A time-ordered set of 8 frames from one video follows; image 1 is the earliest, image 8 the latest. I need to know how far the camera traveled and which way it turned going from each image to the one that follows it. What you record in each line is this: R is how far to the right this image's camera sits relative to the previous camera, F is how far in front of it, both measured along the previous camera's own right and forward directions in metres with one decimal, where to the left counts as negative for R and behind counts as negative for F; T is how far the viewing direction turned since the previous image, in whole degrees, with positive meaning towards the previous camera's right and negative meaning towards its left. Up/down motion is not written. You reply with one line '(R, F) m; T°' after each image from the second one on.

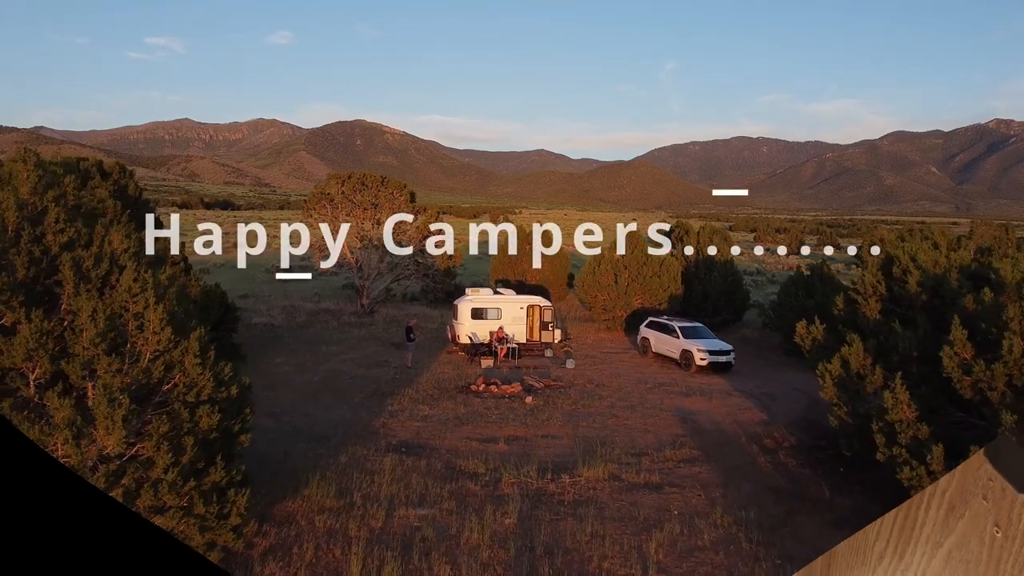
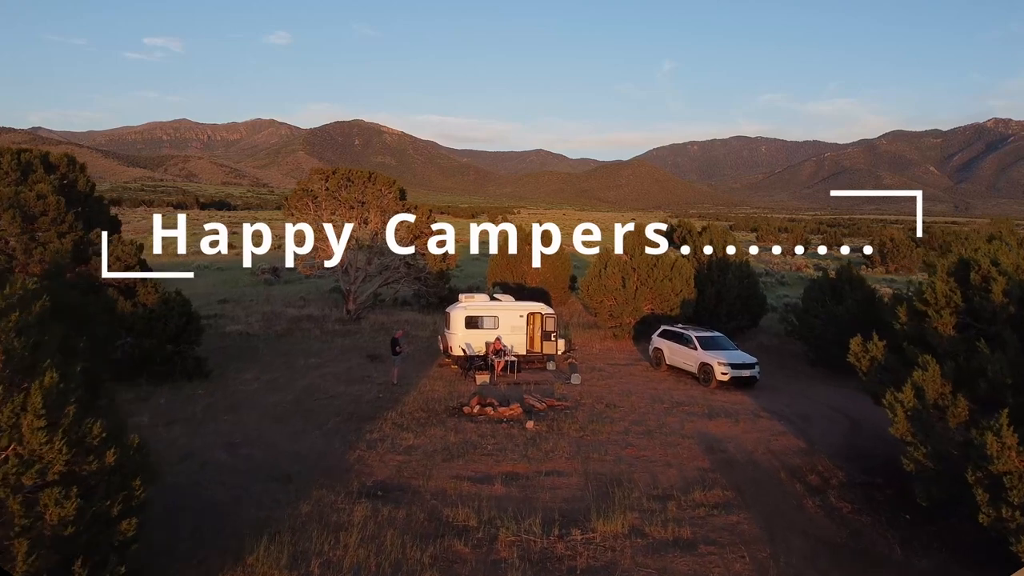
(0.0, +2.3) m; 0°
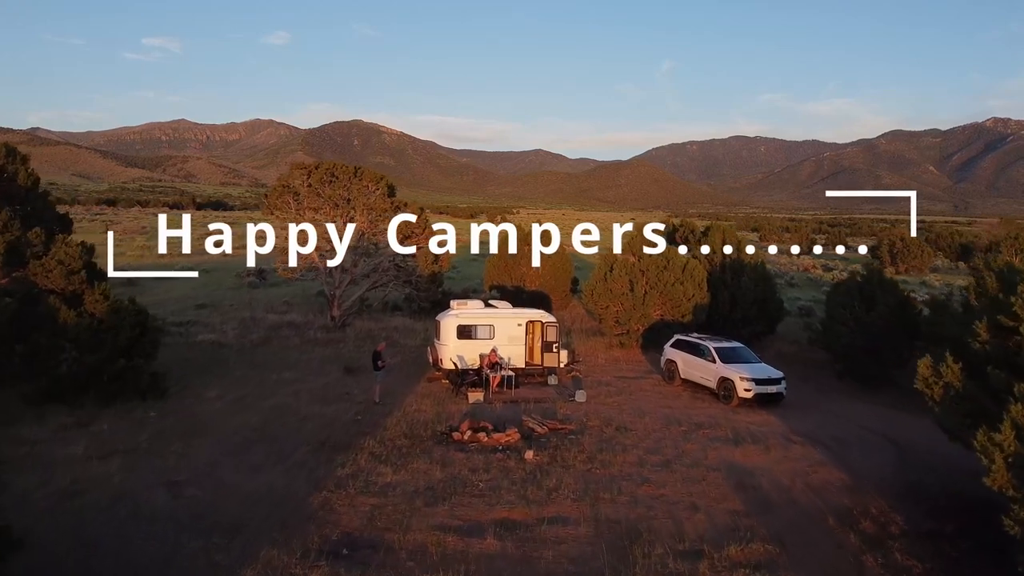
(0.0, +2.1) m; 0°
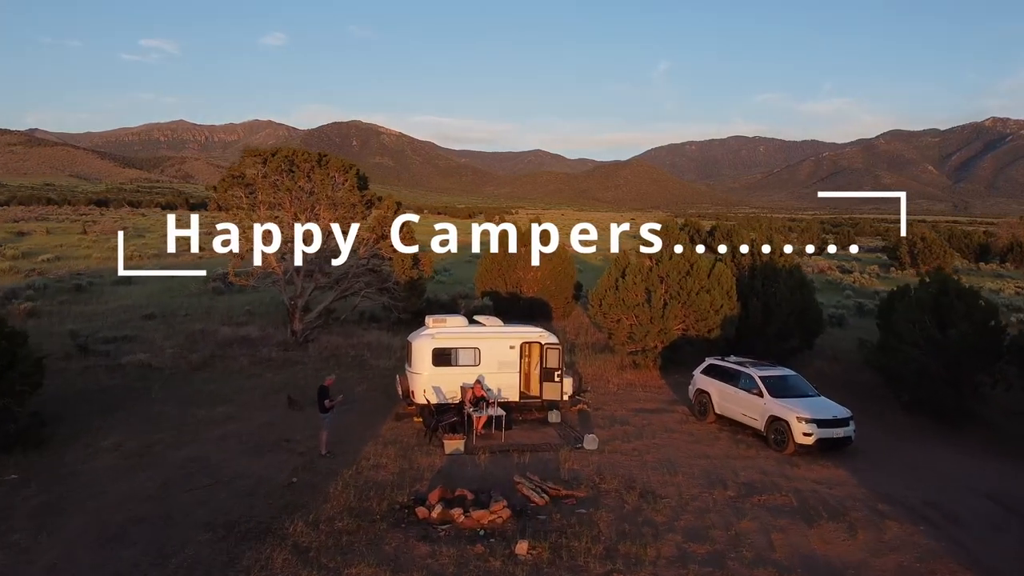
(+0.1, +3.9) m; 0°
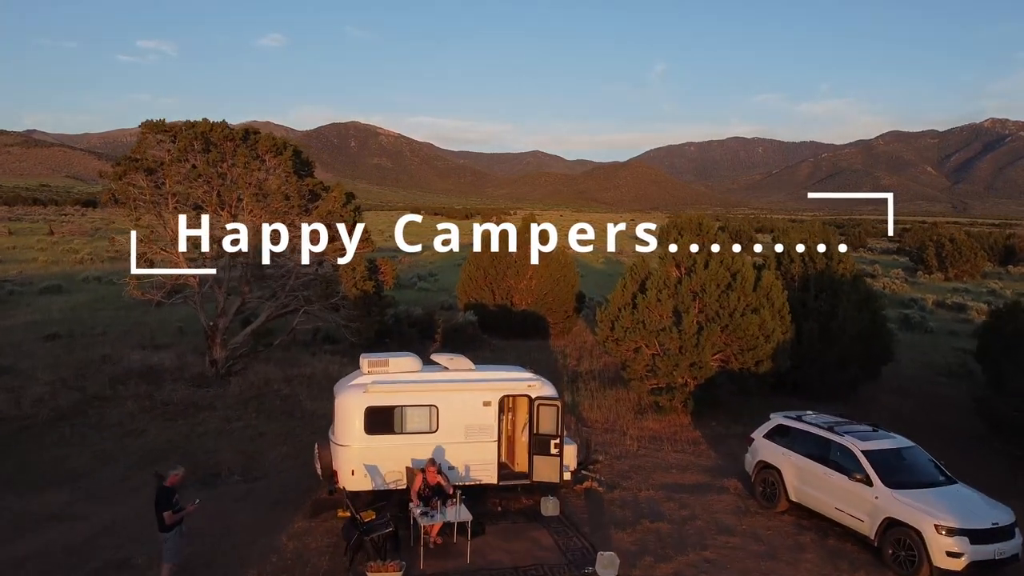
(+0.2, +4.9) m; 0°
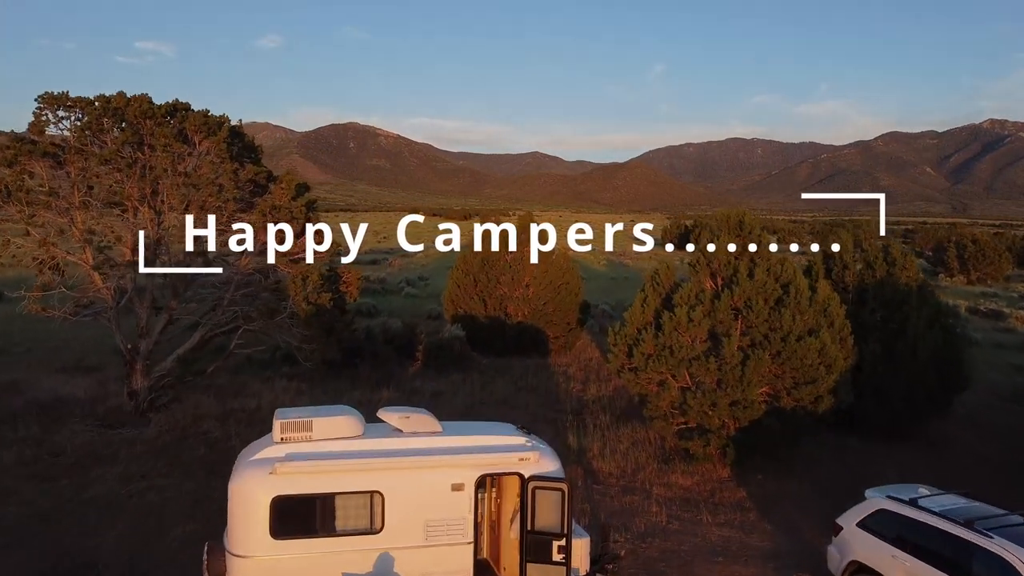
(+0.1, +3.2) m; 0°
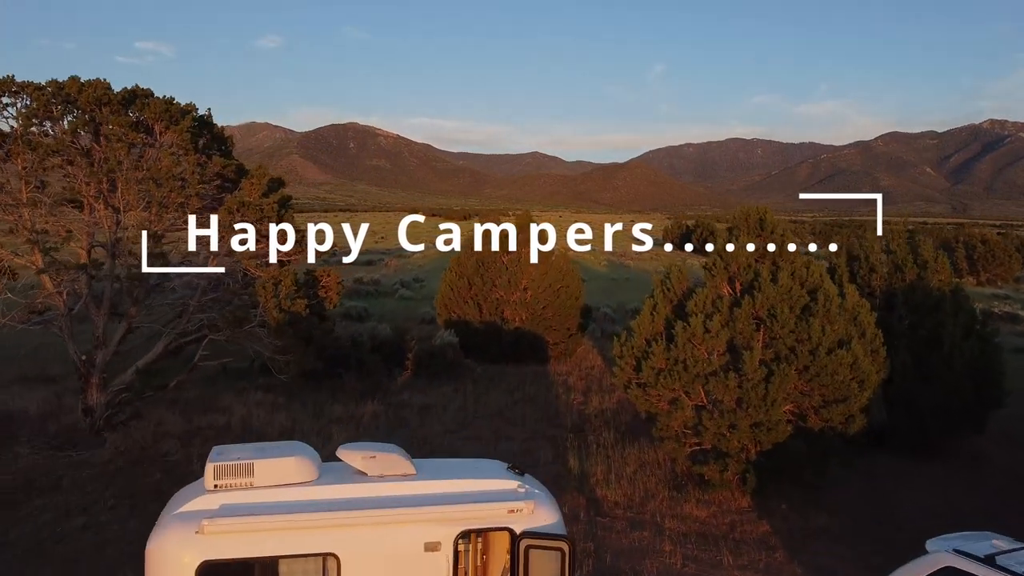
(+0.1, +1.3) m; 0°
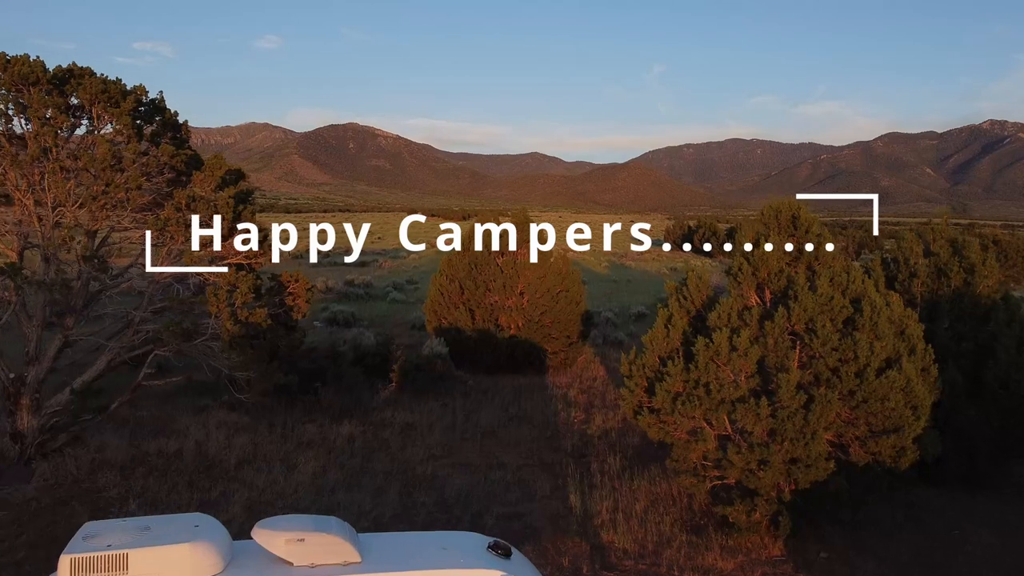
(+0.1, +1.6) m; 0°
